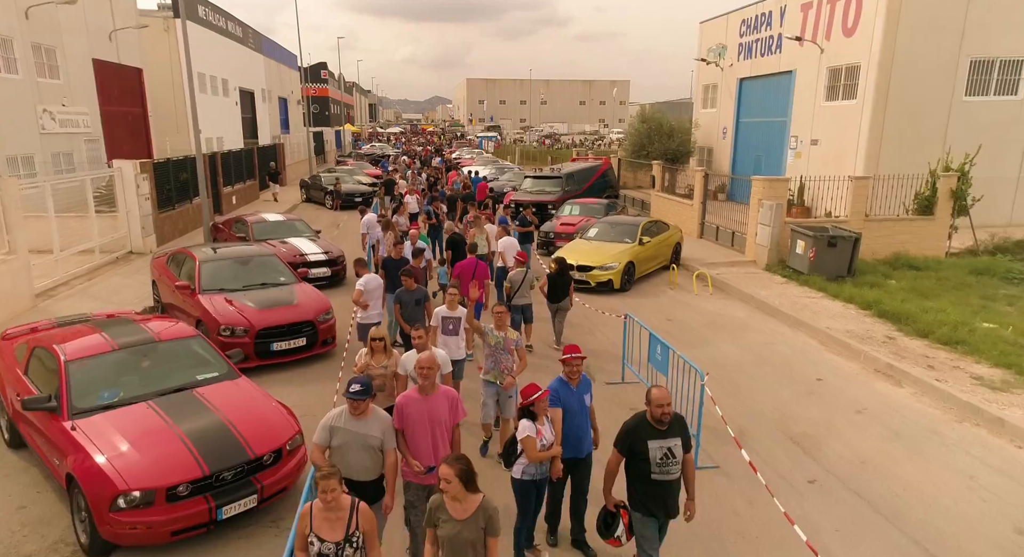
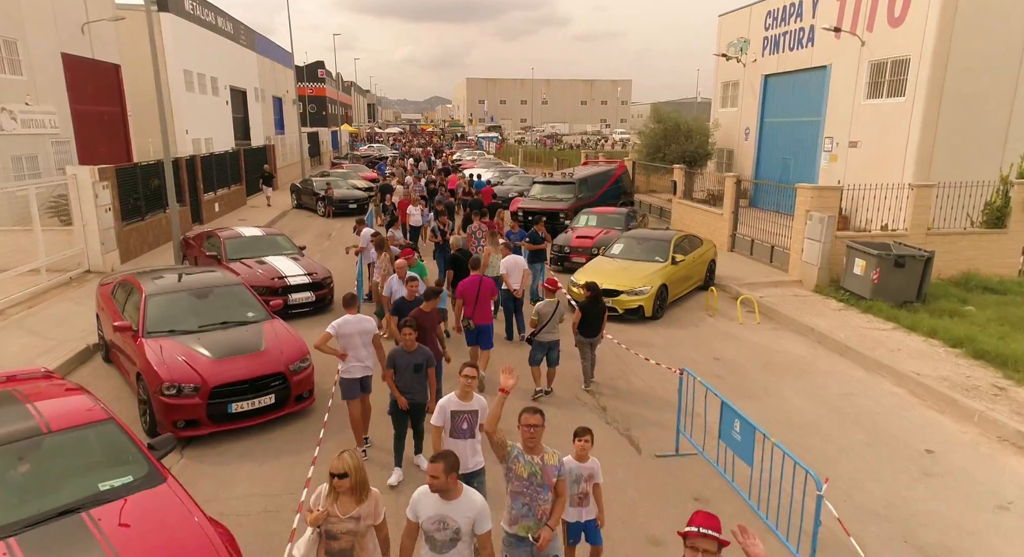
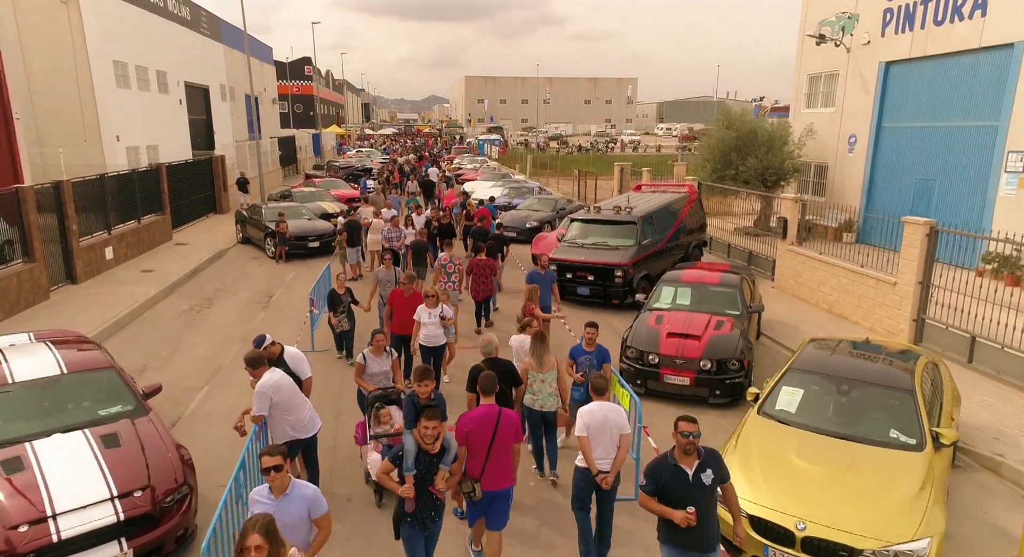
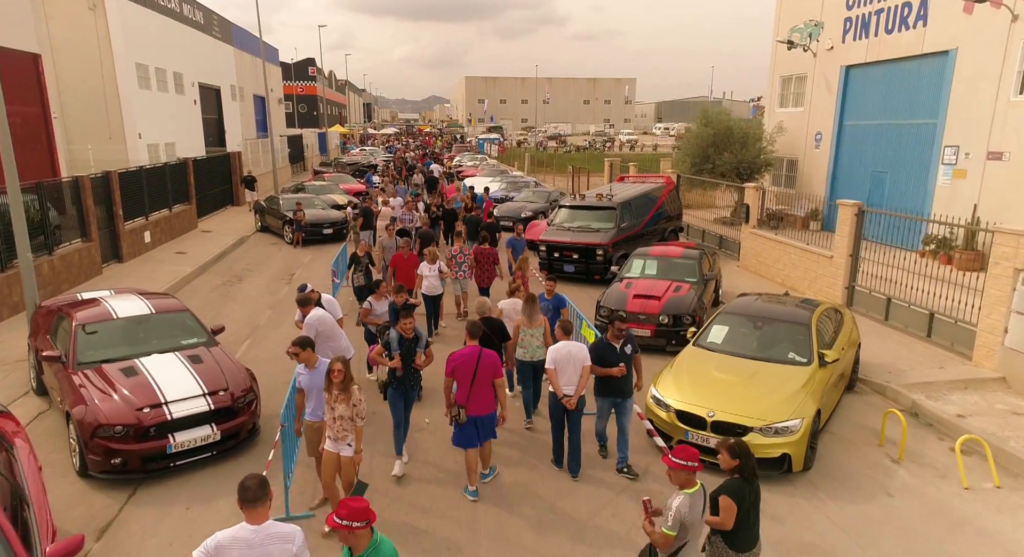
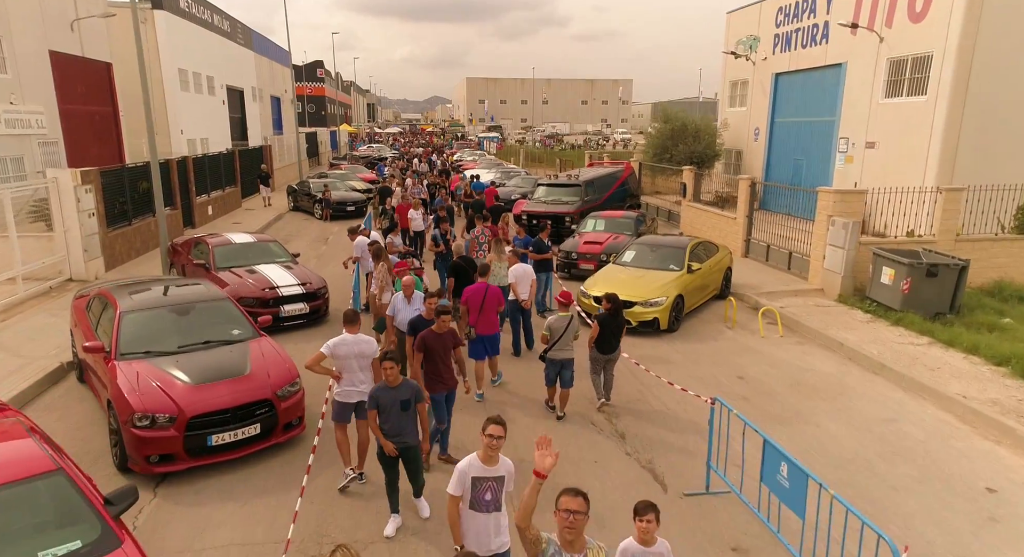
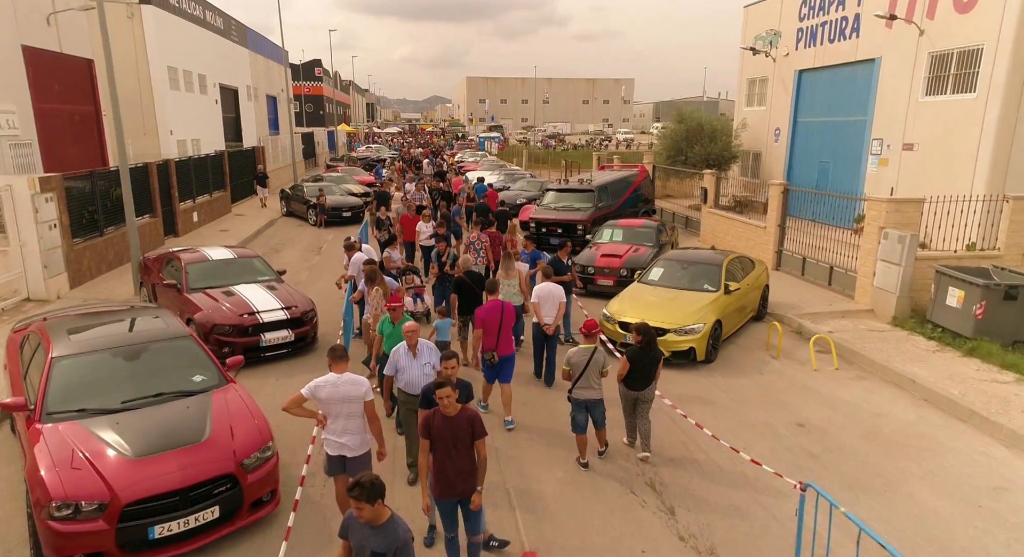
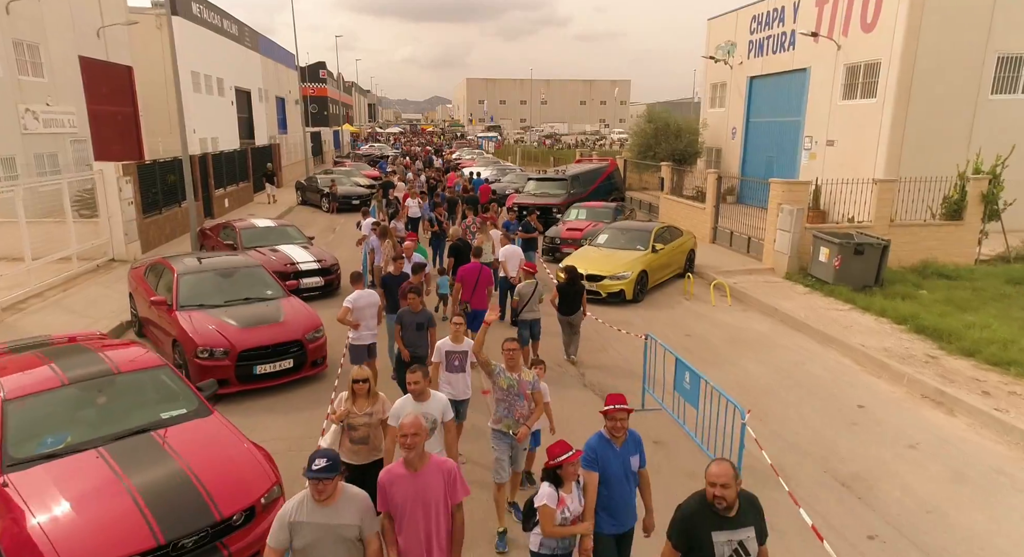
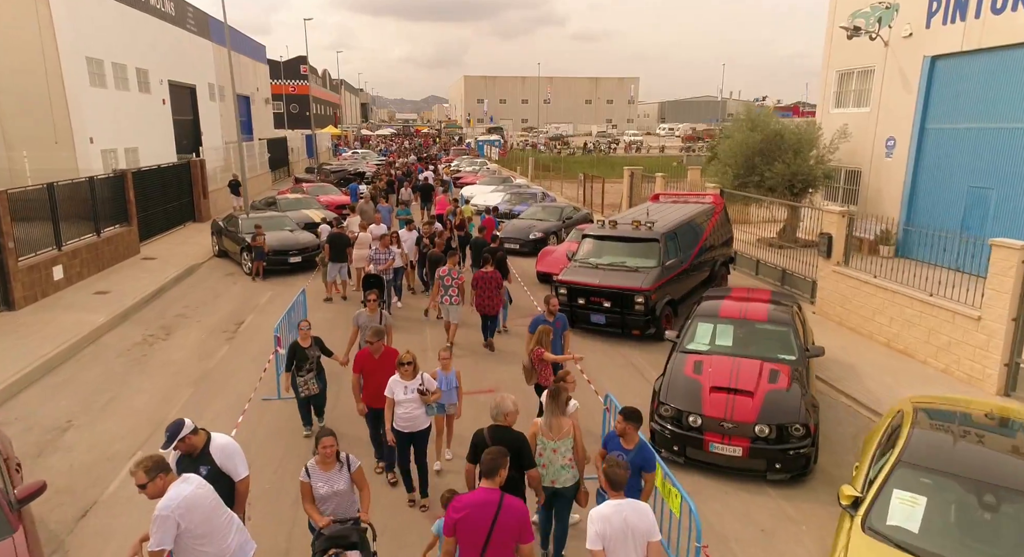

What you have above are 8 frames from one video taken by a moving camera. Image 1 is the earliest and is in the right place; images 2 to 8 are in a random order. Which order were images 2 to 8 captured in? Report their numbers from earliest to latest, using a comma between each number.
7, 2, 5, 6, 4, 3, 8
